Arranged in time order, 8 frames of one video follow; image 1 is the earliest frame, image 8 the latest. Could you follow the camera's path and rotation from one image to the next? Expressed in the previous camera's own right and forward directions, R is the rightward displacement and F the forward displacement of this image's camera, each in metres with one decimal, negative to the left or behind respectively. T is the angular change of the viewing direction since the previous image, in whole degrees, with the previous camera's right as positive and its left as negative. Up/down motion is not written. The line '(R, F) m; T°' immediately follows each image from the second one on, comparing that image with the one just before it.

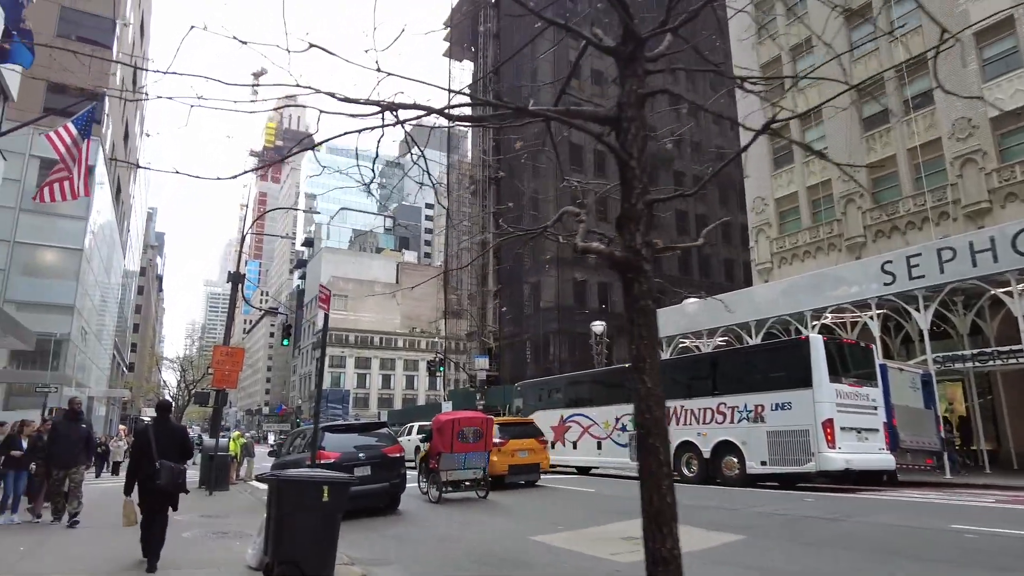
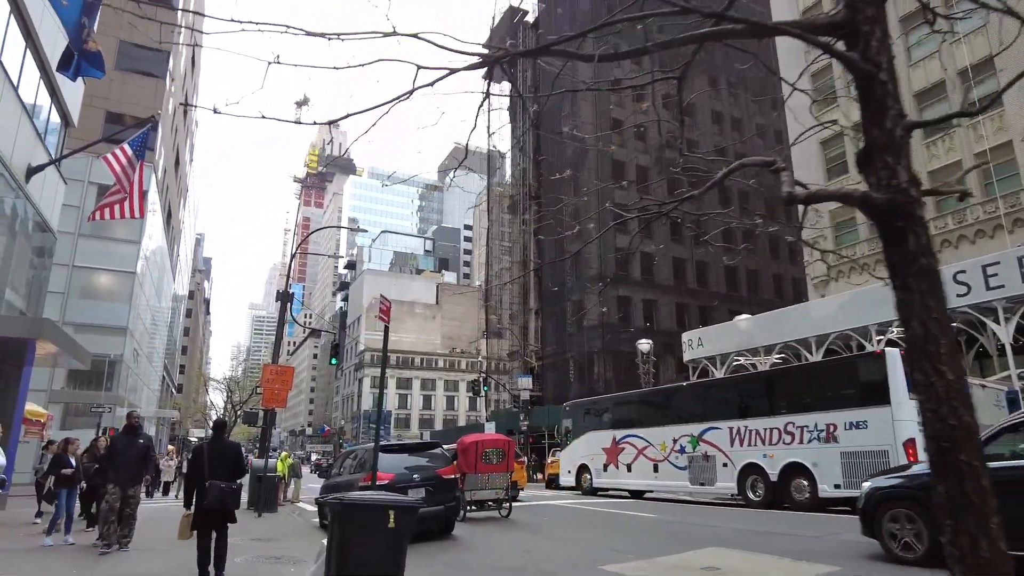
(-0.3, +0.4) m; -3°
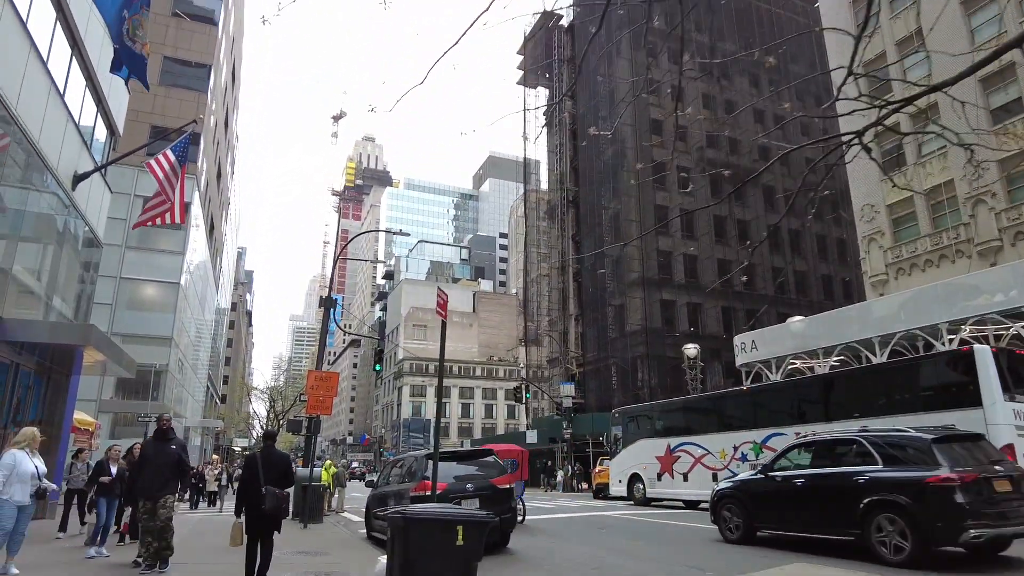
(-0.3, +0.6) m; -3°
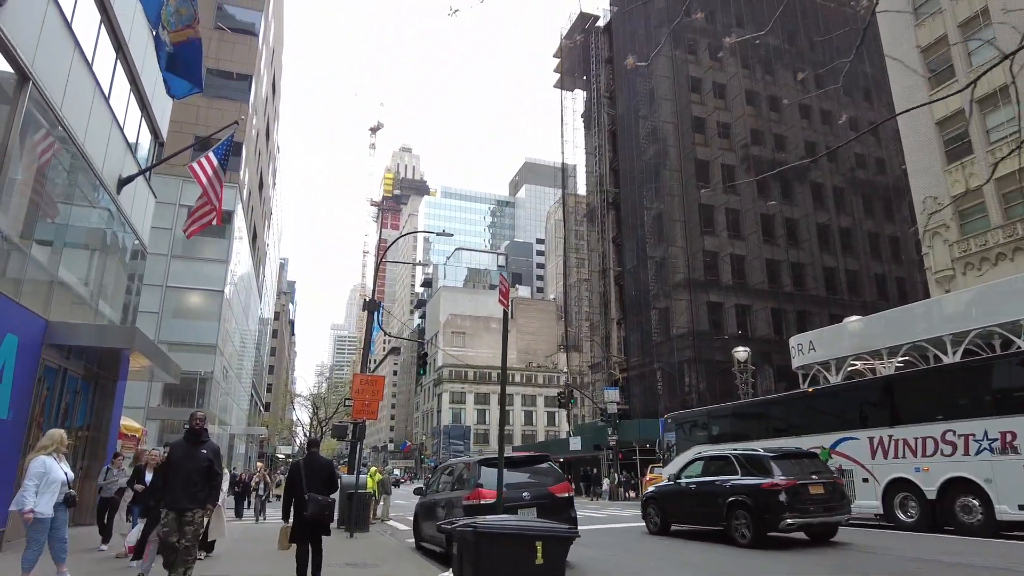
(-0.3, +0.6) m; -3°
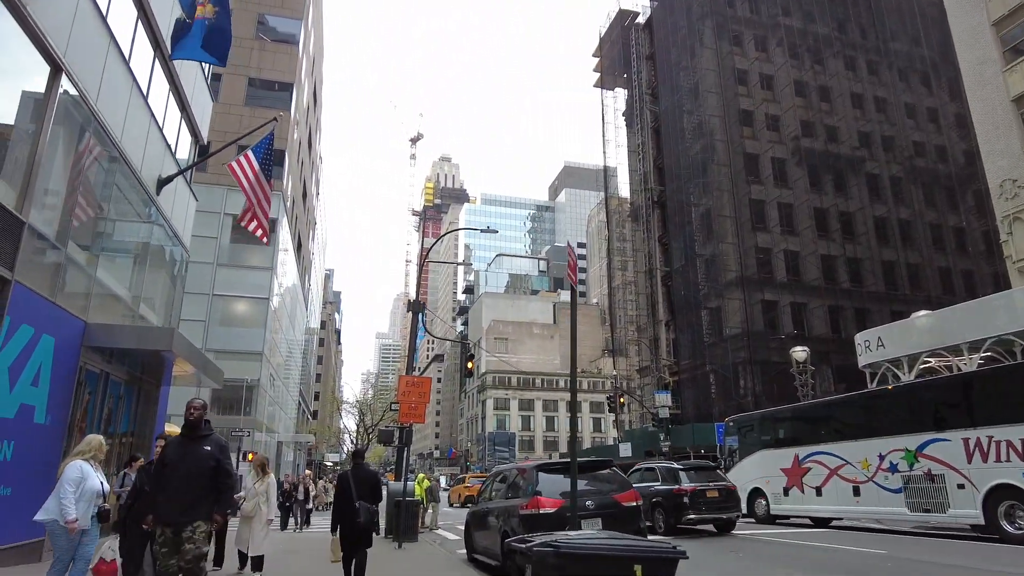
(-0.2, +0.7) m; -4°
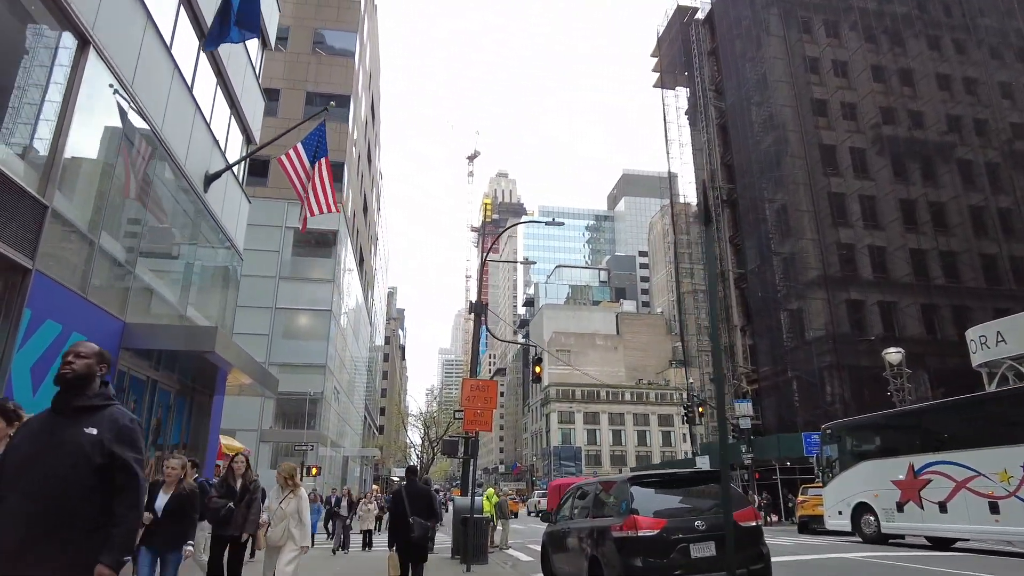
(-0.2, +1.3) m; -5°
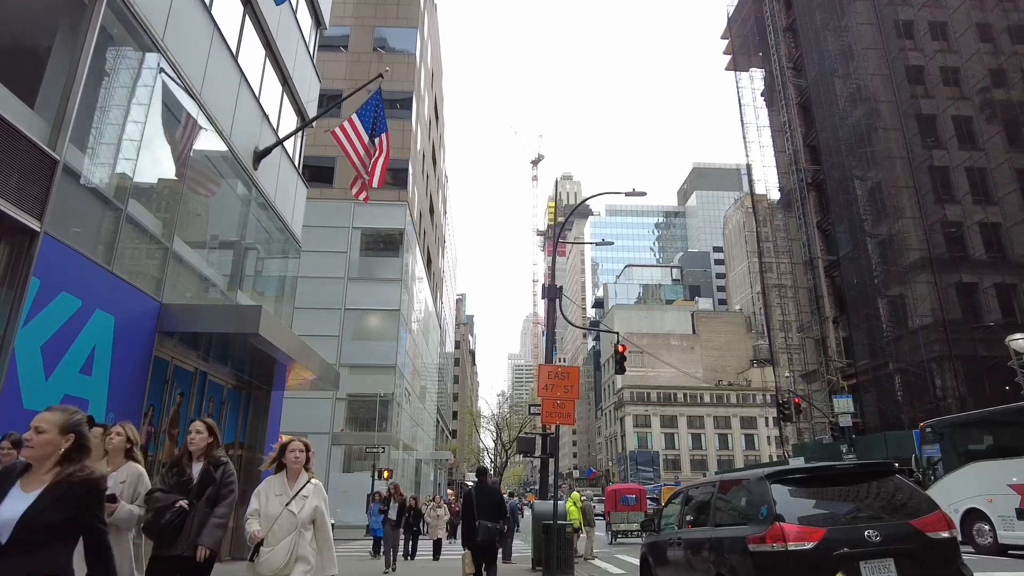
(-0.2, +1.4) m; -6°
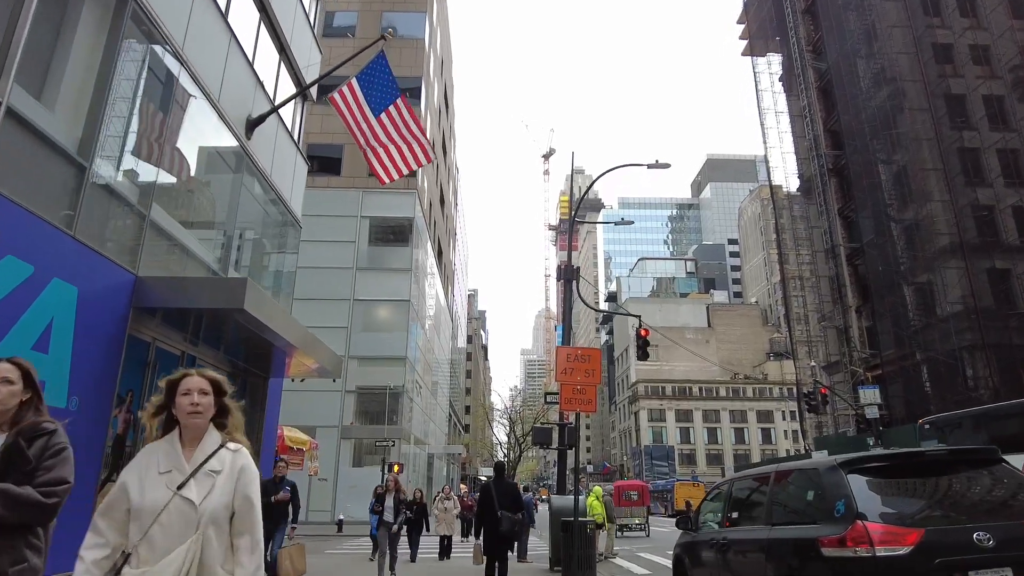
(0.0, +0.9) m; -1°
